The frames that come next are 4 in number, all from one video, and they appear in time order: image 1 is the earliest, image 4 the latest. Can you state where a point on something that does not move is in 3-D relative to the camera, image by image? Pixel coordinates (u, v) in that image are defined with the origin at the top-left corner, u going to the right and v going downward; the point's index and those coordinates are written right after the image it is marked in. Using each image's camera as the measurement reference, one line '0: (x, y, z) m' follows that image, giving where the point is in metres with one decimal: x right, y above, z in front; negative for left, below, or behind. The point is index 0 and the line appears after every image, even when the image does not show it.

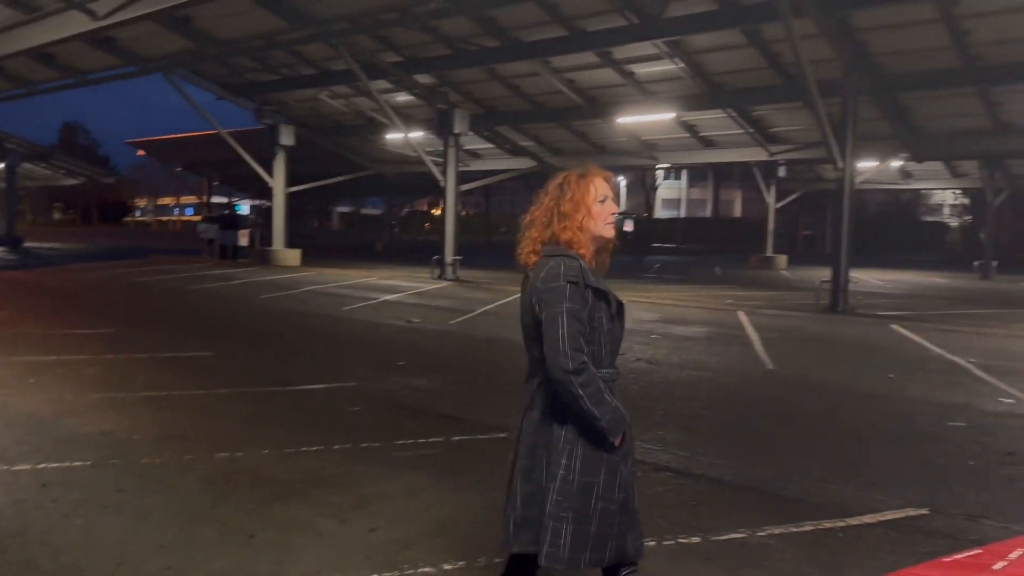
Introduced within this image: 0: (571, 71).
0: (+1.3, +4.7, +17.8) m
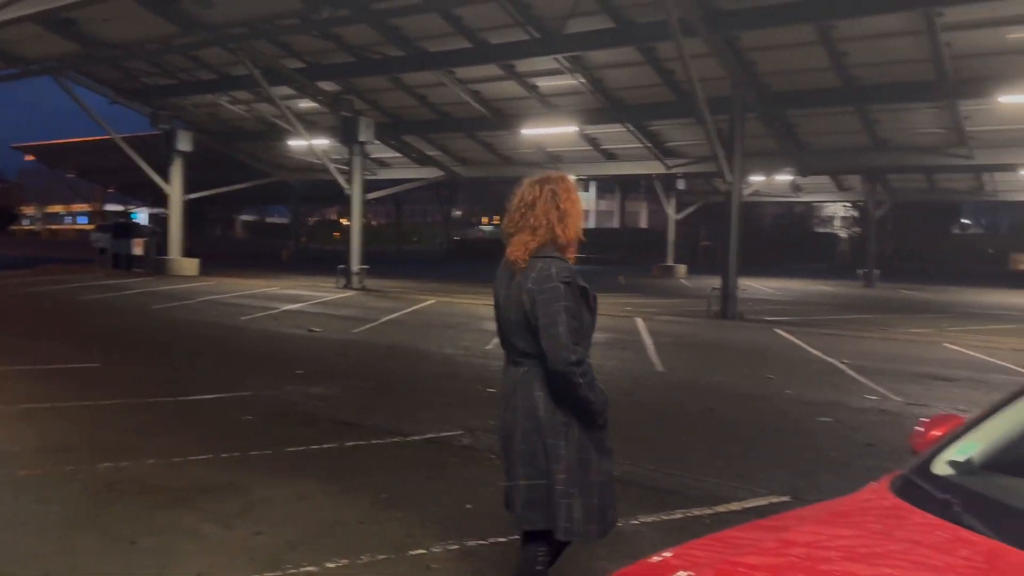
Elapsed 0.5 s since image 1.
0: (-0.8, +4.5, +18.0) m
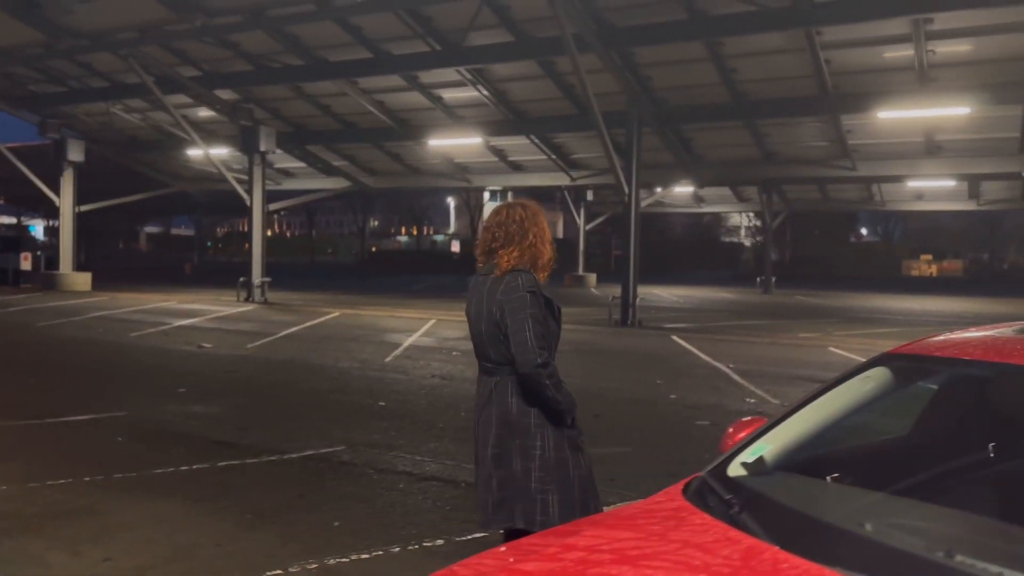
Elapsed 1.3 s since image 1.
0: (-2.9, +4.3, +17.9) m
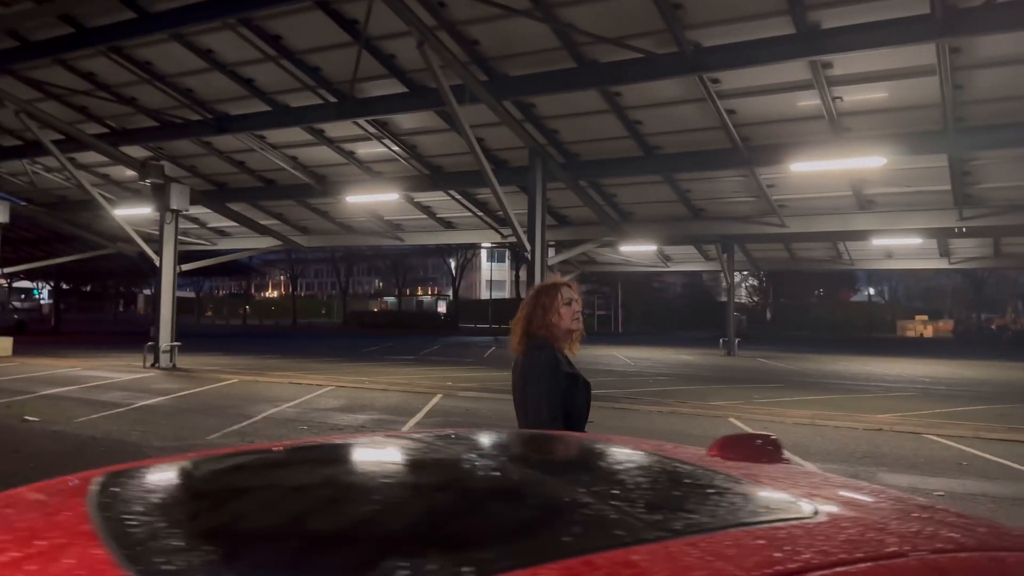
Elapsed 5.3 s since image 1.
0: (-4.7, +2.9, +17.2) m
